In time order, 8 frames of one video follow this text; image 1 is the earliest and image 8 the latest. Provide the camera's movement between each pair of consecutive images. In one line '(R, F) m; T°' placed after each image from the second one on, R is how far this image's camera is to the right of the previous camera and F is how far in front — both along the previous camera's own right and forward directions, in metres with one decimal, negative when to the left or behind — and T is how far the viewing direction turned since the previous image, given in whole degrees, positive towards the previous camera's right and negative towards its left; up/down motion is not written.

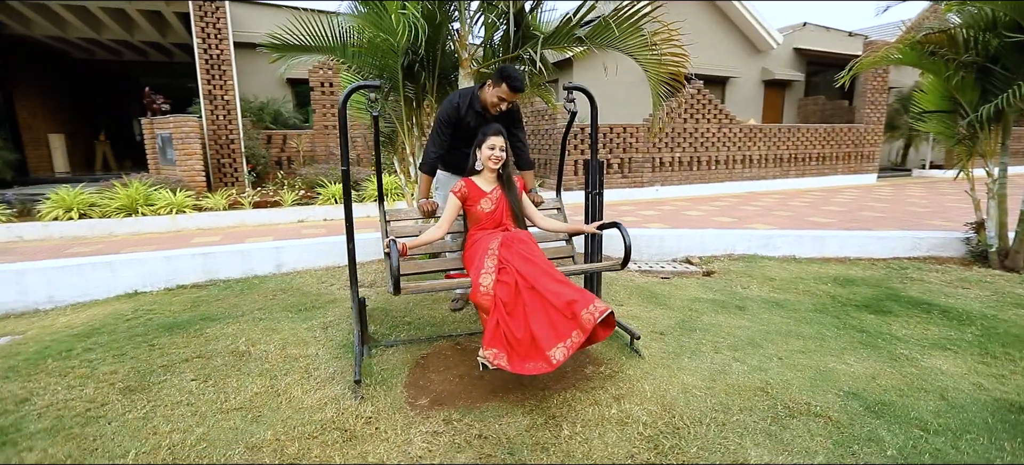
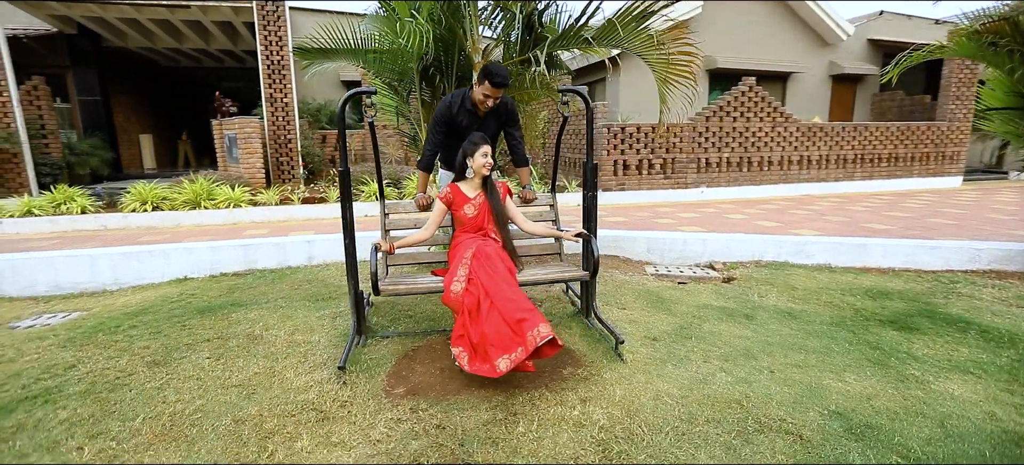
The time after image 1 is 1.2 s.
(+0.4, 0.0) m; -7°
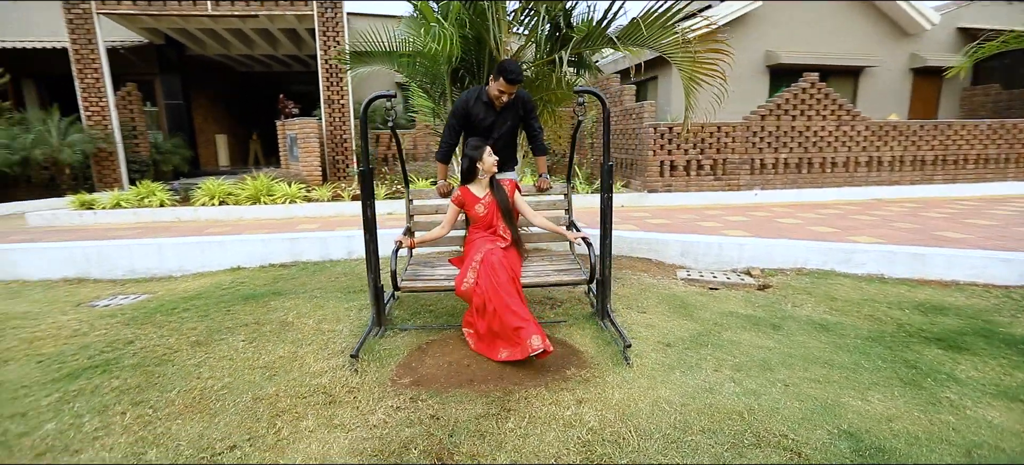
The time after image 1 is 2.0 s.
(+0.3, 0.0) m; -7°
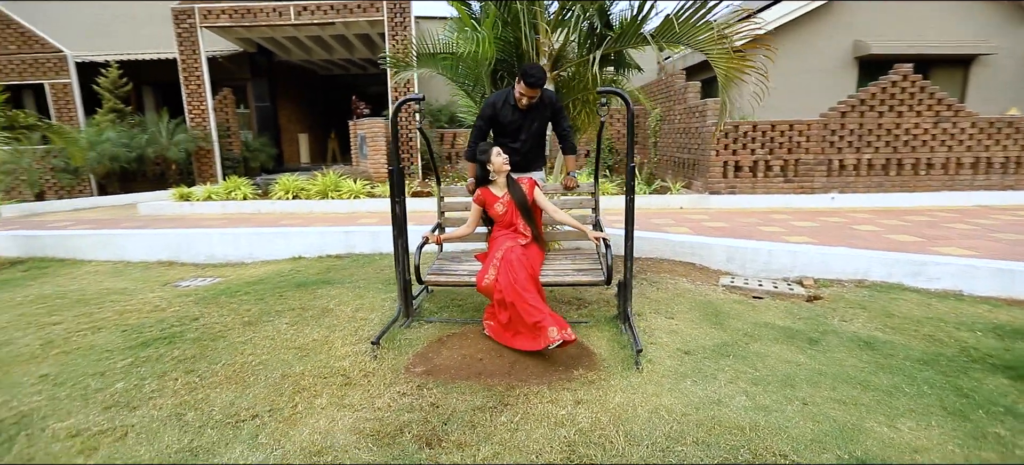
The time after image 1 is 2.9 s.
(+0.3, 0.0) m; -9°
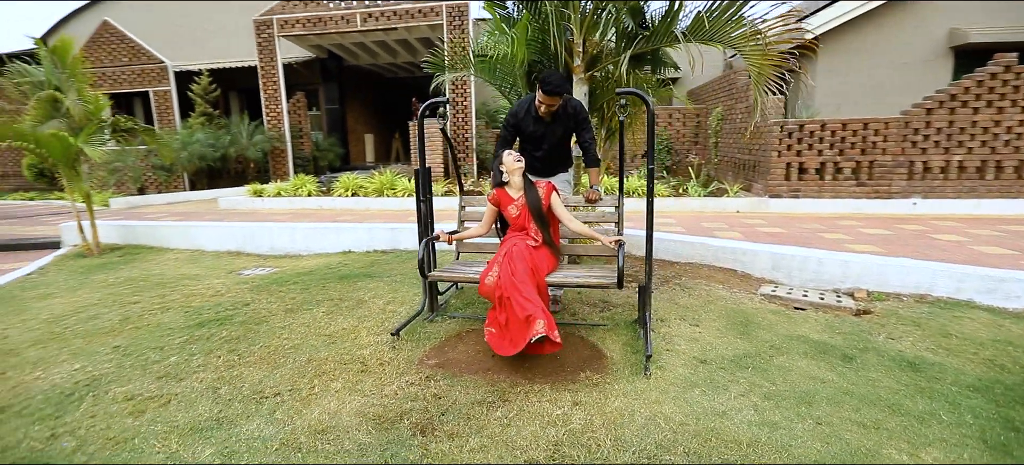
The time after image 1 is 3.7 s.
(+0.3, 0.0) m; -8°
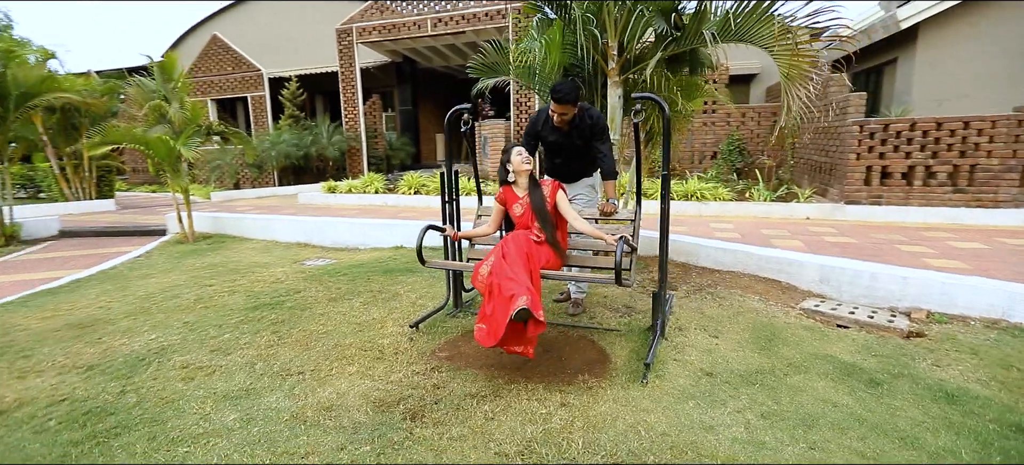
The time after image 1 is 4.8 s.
(+0.4, -0.1) m; -9°
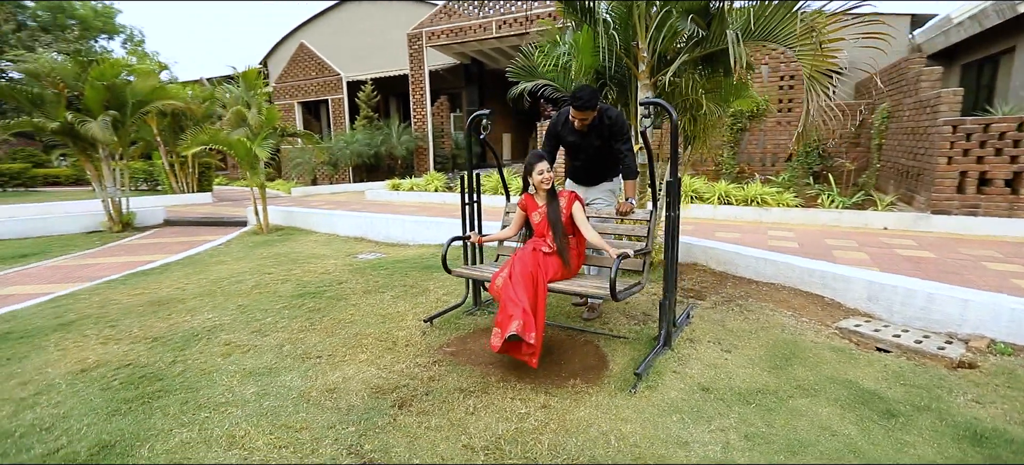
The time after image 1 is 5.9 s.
(+0.4, -0.1) m; -9°
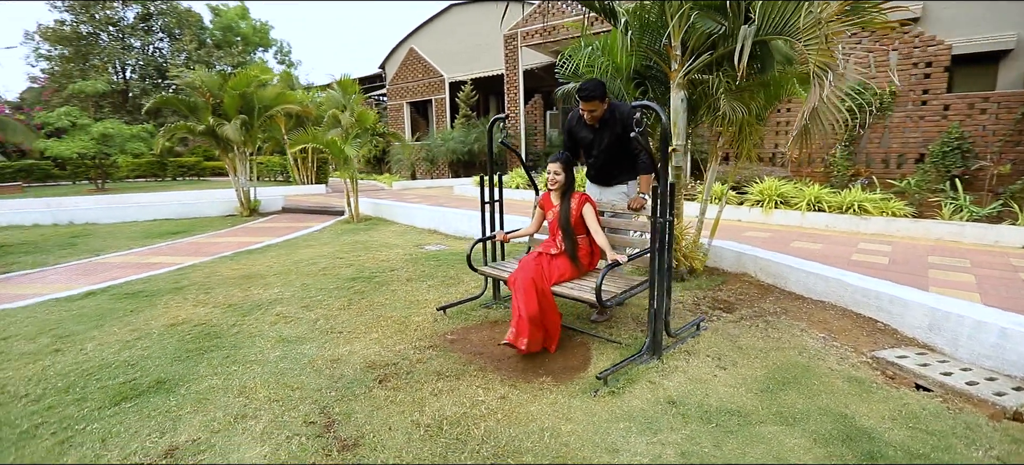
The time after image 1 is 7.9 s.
(+0.8, -0.1) m; -14°
